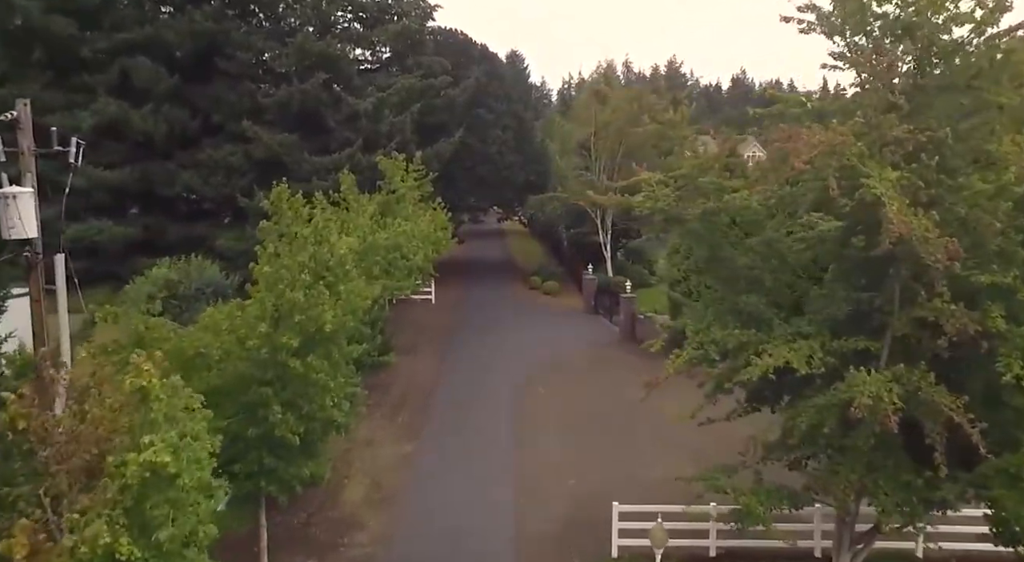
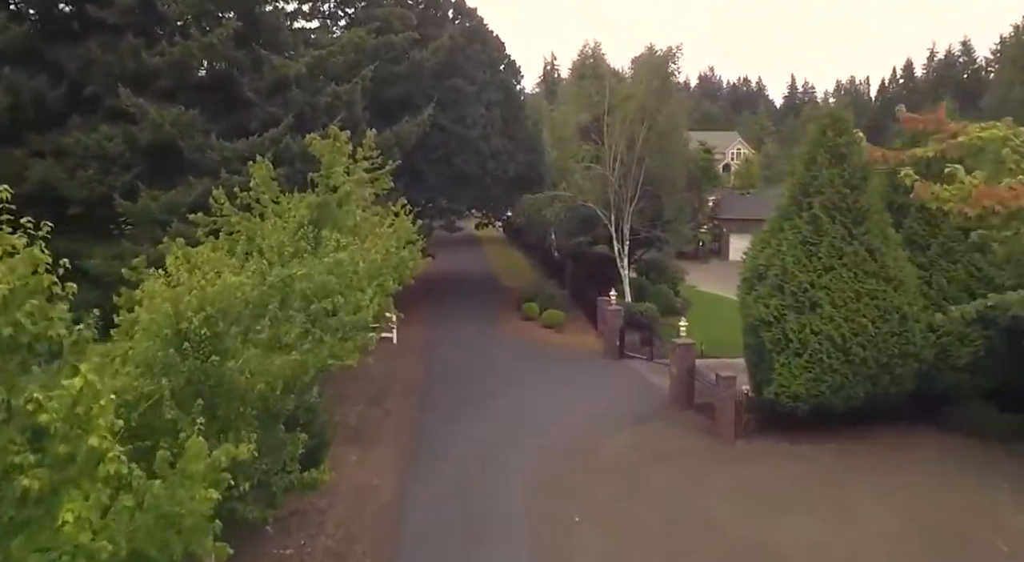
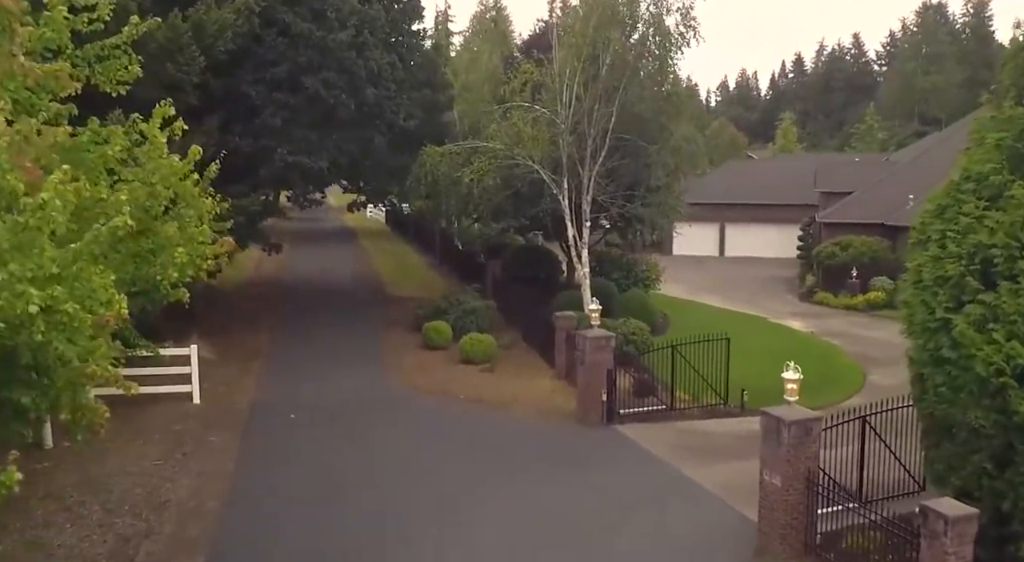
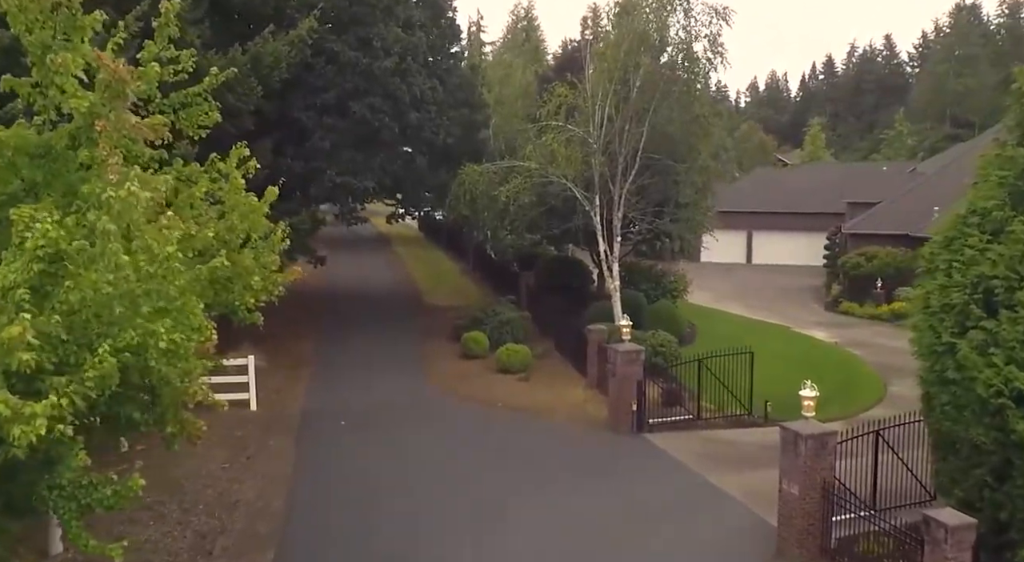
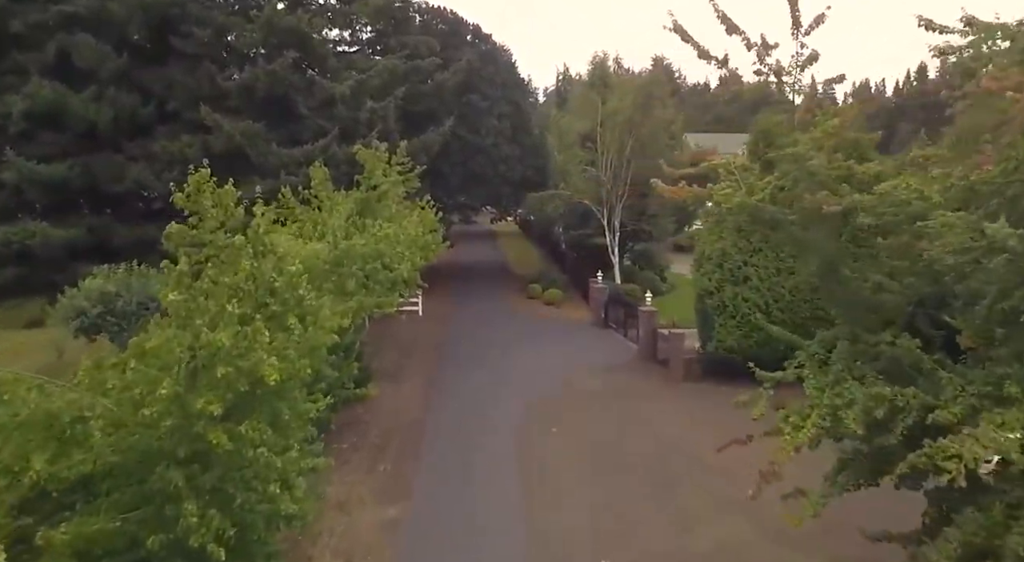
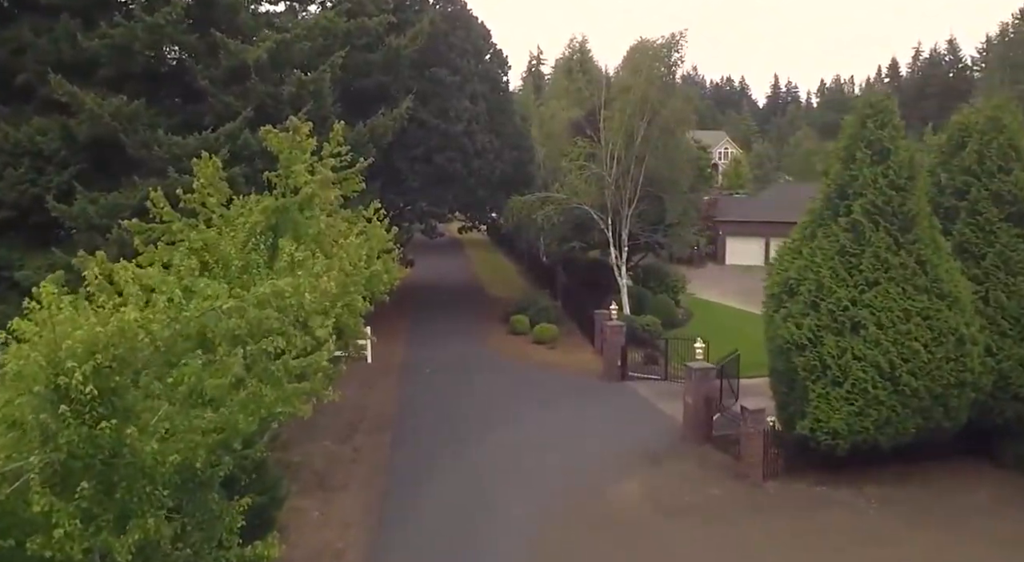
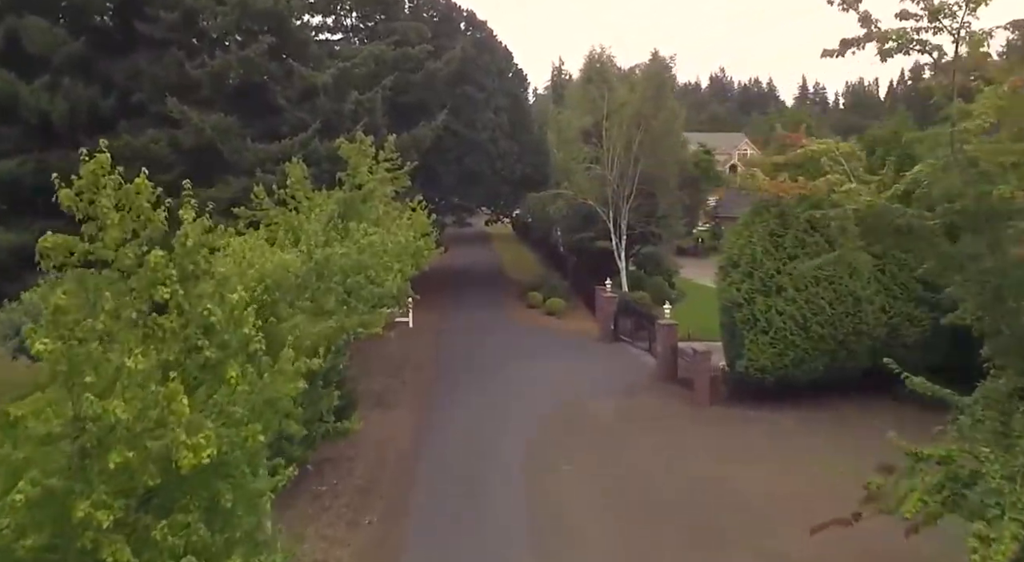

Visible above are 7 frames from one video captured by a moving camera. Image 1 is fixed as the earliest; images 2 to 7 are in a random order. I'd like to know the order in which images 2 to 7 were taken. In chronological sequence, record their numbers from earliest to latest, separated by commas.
5, 7, 2, 6, 4, 3
